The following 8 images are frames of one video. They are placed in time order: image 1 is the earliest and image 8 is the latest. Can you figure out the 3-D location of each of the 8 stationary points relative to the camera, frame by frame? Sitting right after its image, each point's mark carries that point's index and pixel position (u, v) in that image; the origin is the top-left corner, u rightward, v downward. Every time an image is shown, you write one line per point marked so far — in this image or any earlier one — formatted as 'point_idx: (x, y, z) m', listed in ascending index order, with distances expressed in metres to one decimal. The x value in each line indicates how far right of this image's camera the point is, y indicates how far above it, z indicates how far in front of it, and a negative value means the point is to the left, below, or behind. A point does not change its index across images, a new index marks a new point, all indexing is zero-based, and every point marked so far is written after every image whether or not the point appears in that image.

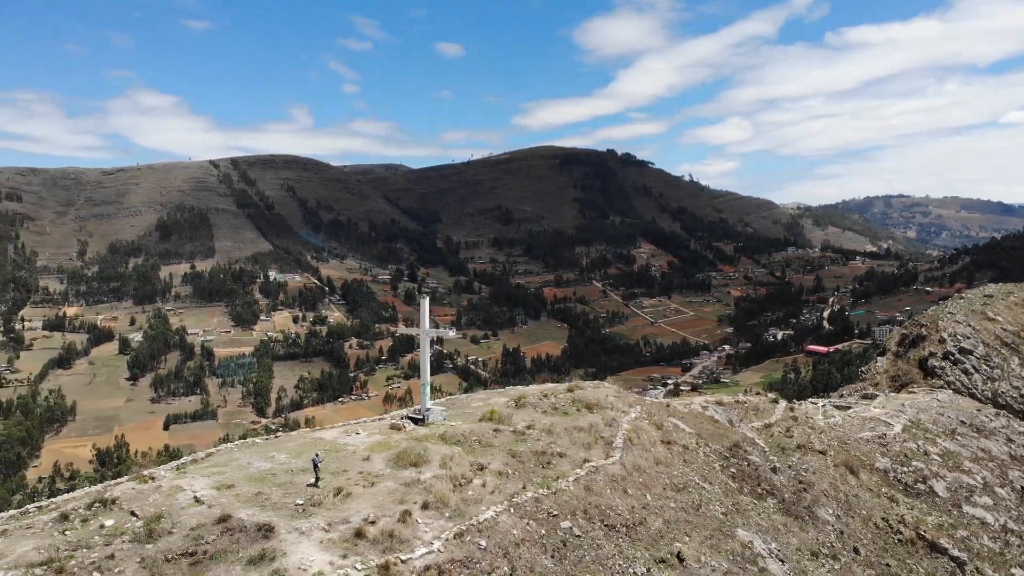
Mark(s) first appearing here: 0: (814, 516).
0: (+5.3, -4.0, +16.6) m
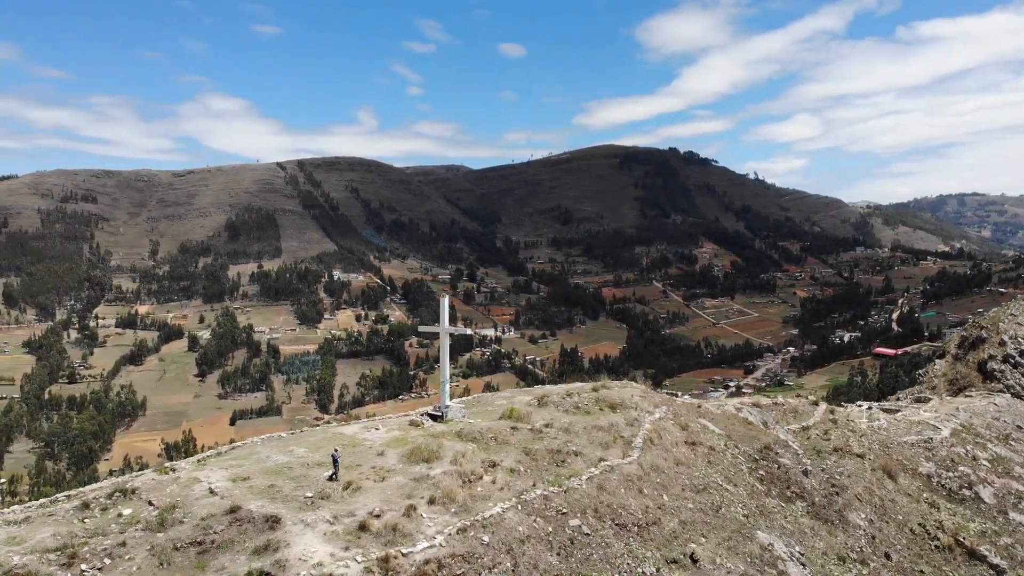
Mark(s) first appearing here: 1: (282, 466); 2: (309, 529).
0: (+5.7, -4.0, +16.3) m
1: (-2.9, -2.2, +11.9) m
2: (-2.1, -2.5, +9.9) m
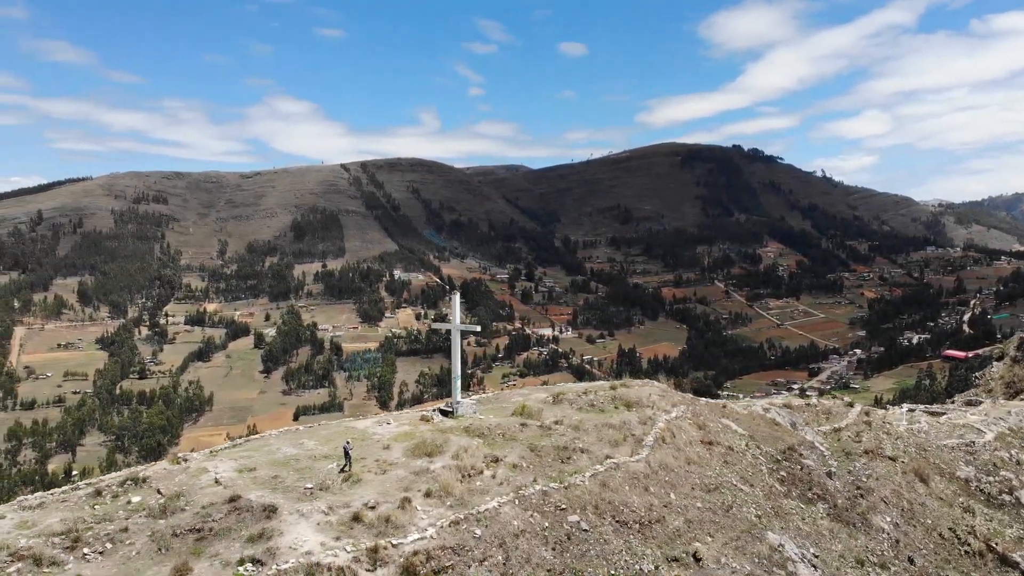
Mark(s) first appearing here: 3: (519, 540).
0: (+6.0, -4.0, +16.0) m
1: (-2.9, -2.2, +12.2) m
2: (-2.3, -2.5, +10.2) m
3: (+0.1, -2.9, +10.8) m
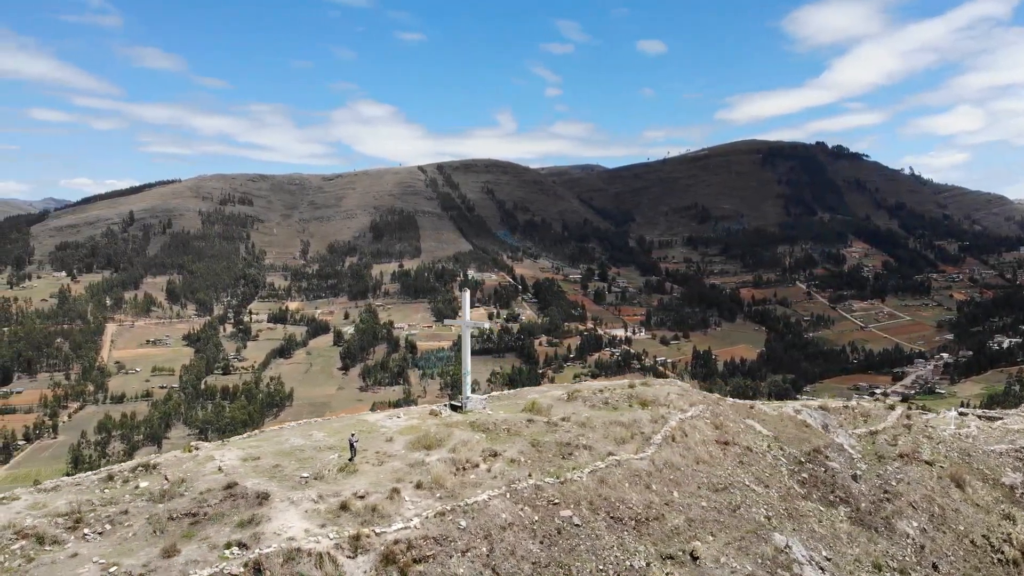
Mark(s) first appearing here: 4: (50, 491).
0: (+6.3, -4.0, +15.7) m
1: (-2.9, -2.1, +12.7) m
2: (-2.5, -2.4, +10.6) m
3: (-0.1, -2.8, +11.0) m
4: (-5.4, -2.4, +11.2) m
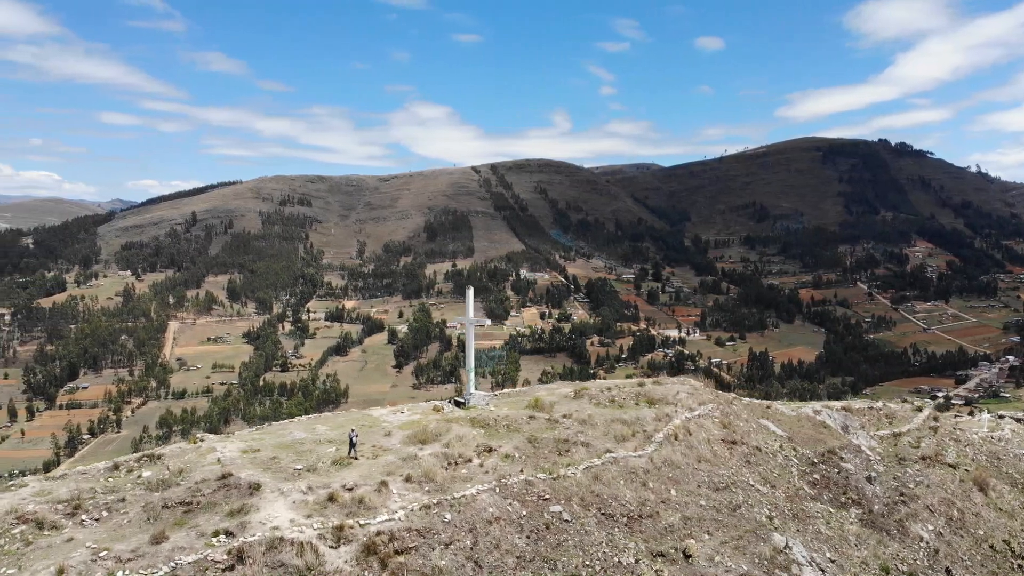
0: (+6.4, -4.0, +15.4) m
1: (-3.0, -2.1, +13.0) m
2: (-2.6, -2.4, +10.9) m
3: (-0.3, -2.8, +11.1) m
4: (-5.6, -2.3, +11.7) m
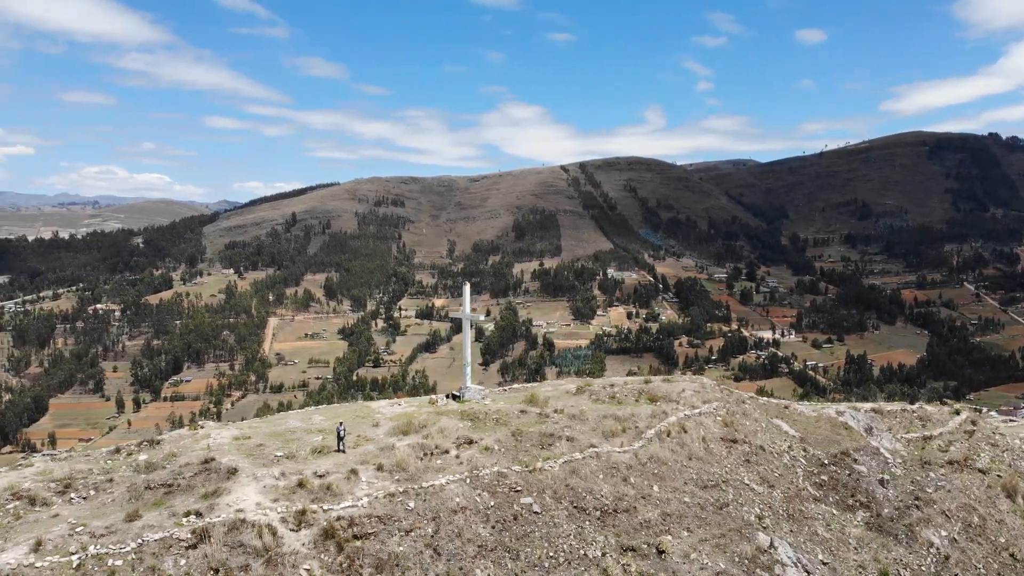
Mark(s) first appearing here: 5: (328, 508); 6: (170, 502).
0: (+6.3, -3.9, +15.0) m
1: (-3.2, -2.0, +13.5) m
2: (-3.1, -2.3, +11.4) m
3: (-0.7, -2.7, +11.4) m
4: (-5.9, -2.3, +12.5) m
5: (-2.1, -2.6, +11.0) m
6: (-4.0, -2.5, +11.1) m
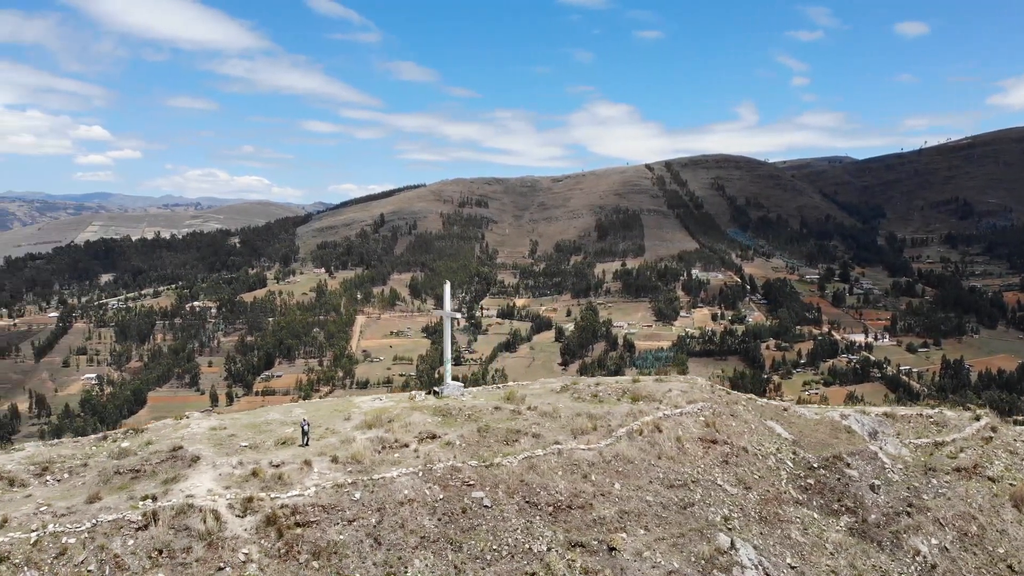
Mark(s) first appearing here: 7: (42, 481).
0: (+6.0, -4.0, +14.7) m
1: (-3.7, -2.0, +14.1) m
2: (-3.8, -2.3, +12.0) m
3: (-1.4, -2.7, +11.8) m
4: (-6.5, -2.2, +13.4) m
5: (-2.9, -2.5, +11.5) m
6: (-4.7, -2.5, +11.8) m
7: (-6.0, -2.5, +12.1) m
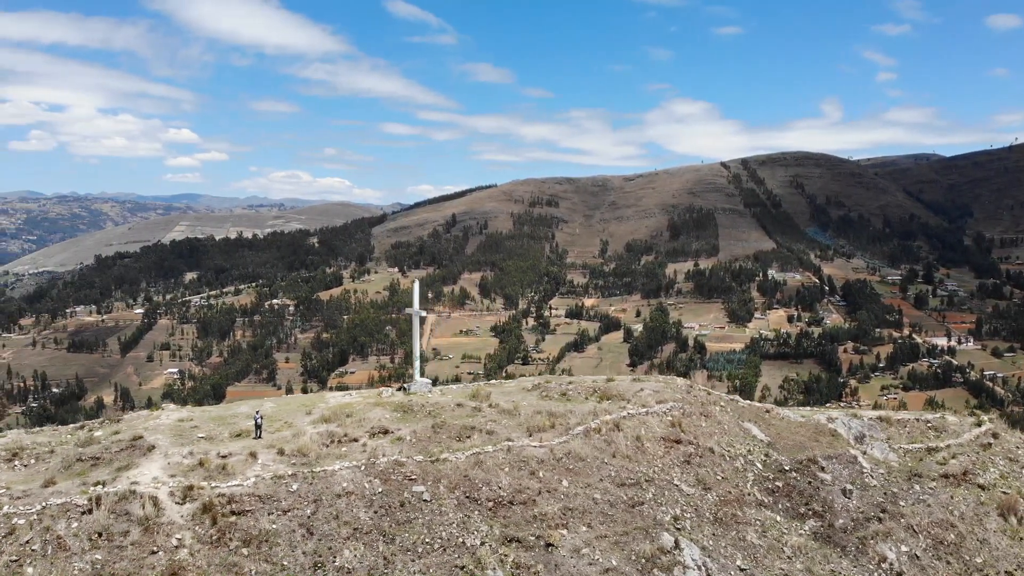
0: (+5.3, -4.0, +14.4) m
1: (-4.3, -2.0, +14.7) m
2: (-4.6, -2.3, +12.6) m
3: (-2.3, -2.7, +12.2) m
4: (-7.2, -2.2, +14.2) m
5: (-3.7, -2.5, +12.0) m
6: (-5.6, -2.4, +12.5) m
7: (-6.8, -2.4, +12.8) m
